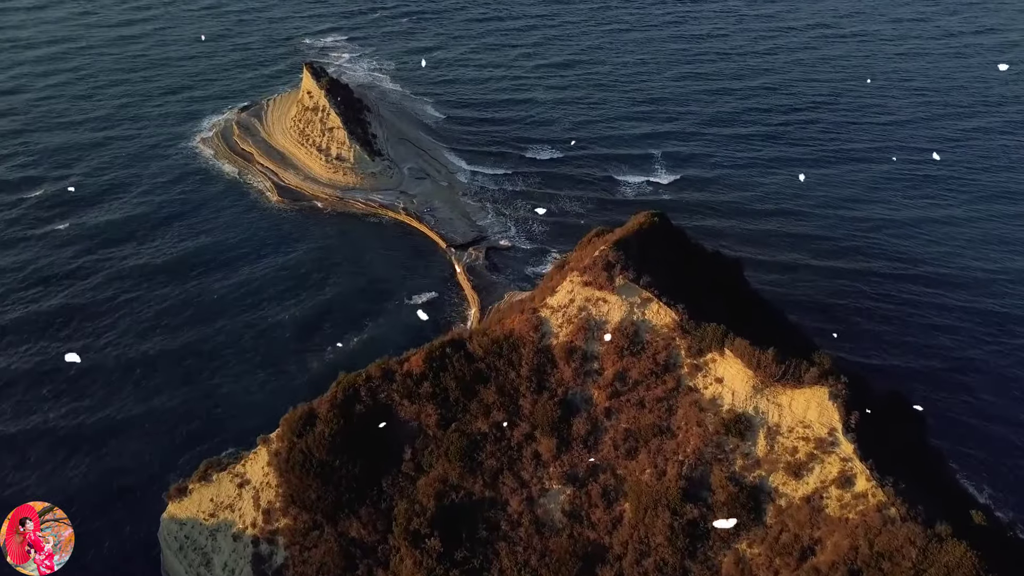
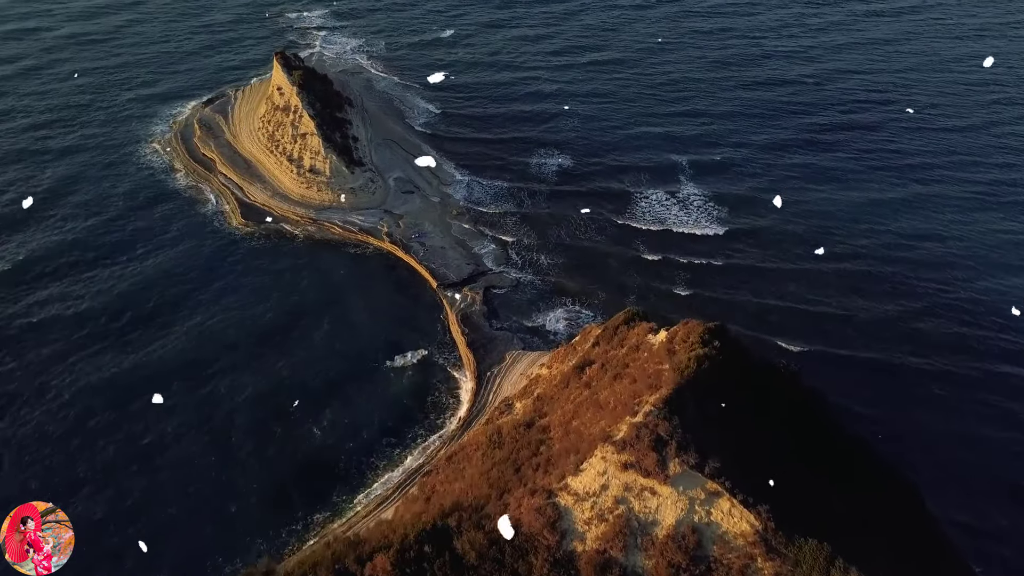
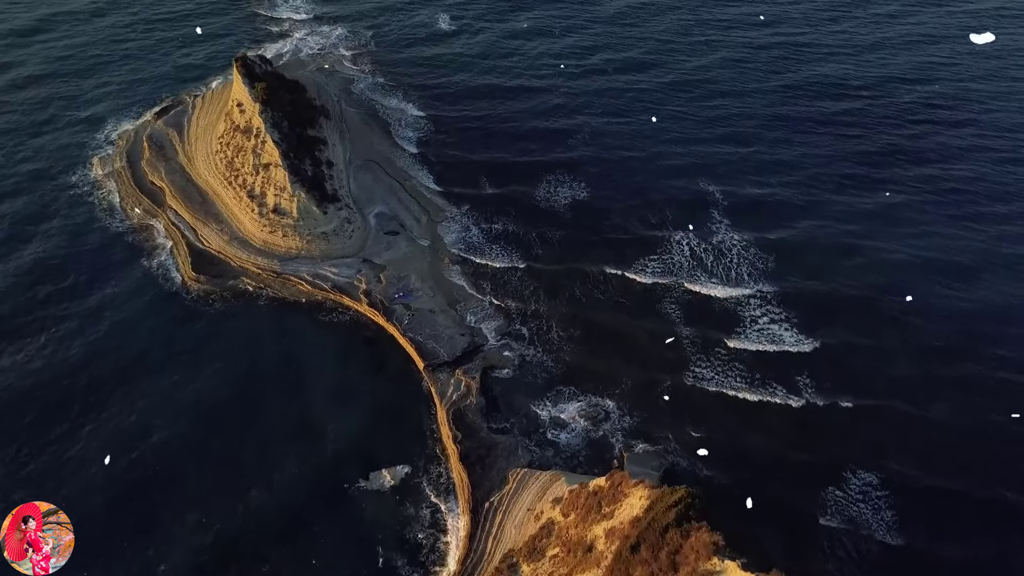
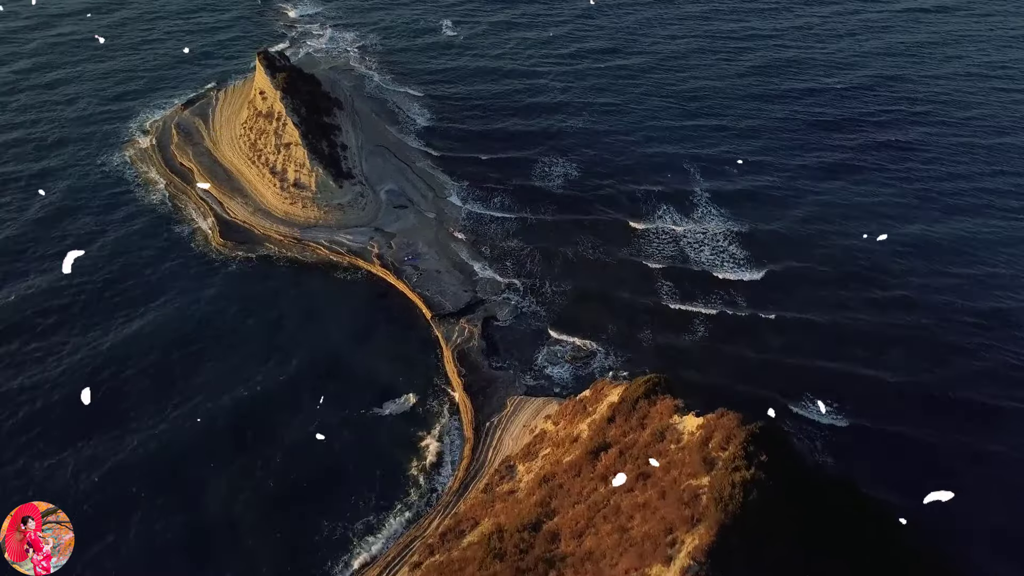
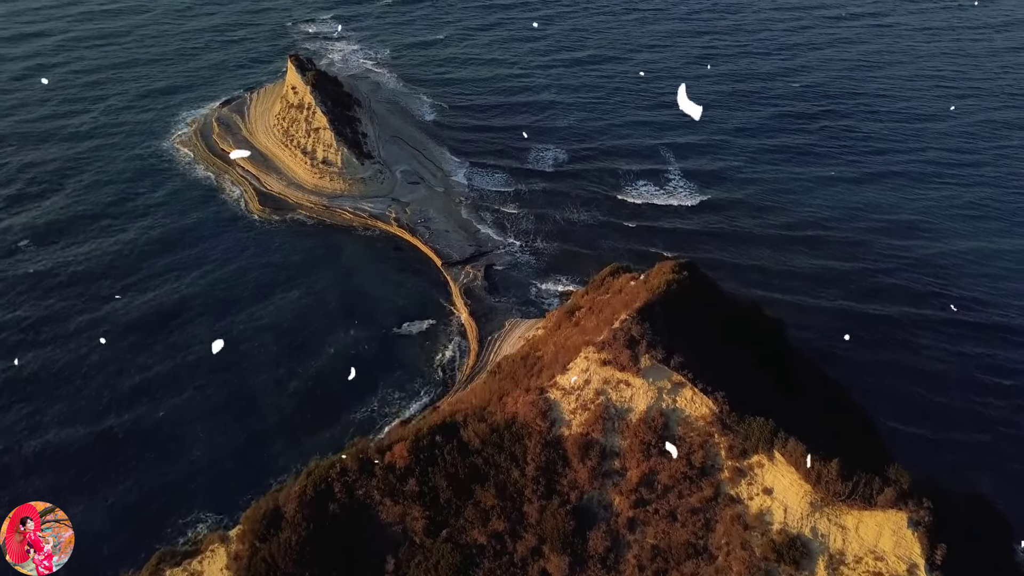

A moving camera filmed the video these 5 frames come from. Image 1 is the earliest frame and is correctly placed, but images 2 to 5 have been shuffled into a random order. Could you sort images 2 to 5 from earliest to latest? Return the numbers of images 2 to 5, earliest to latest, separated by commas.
5, 2, 4, 3
